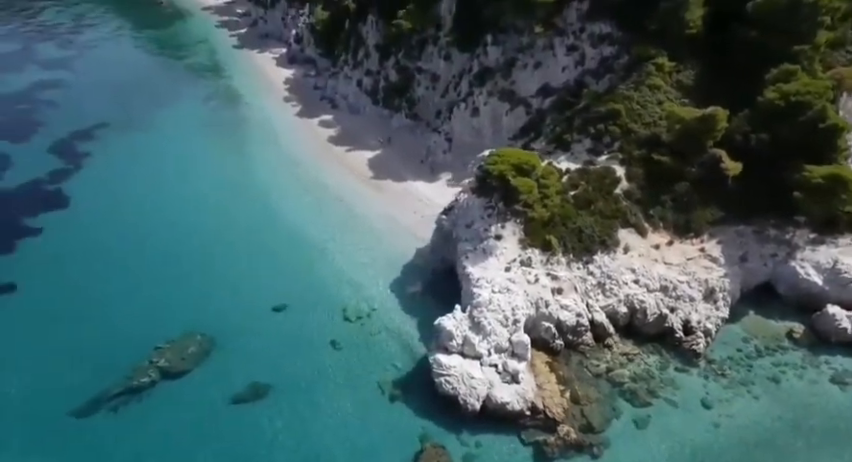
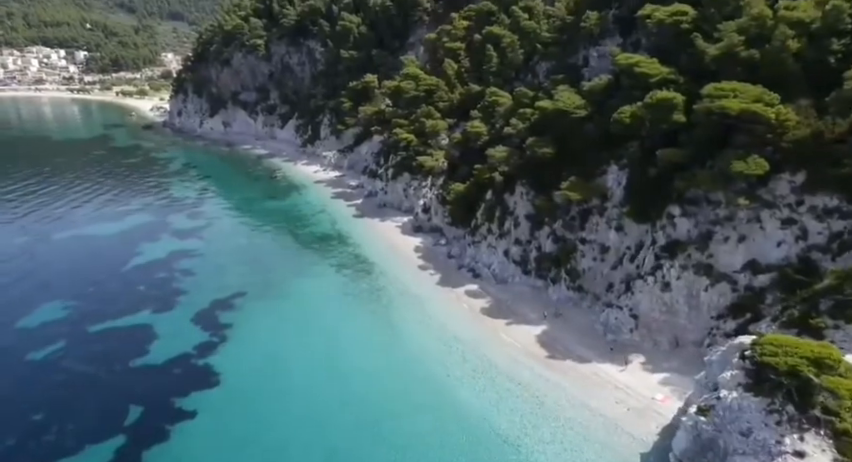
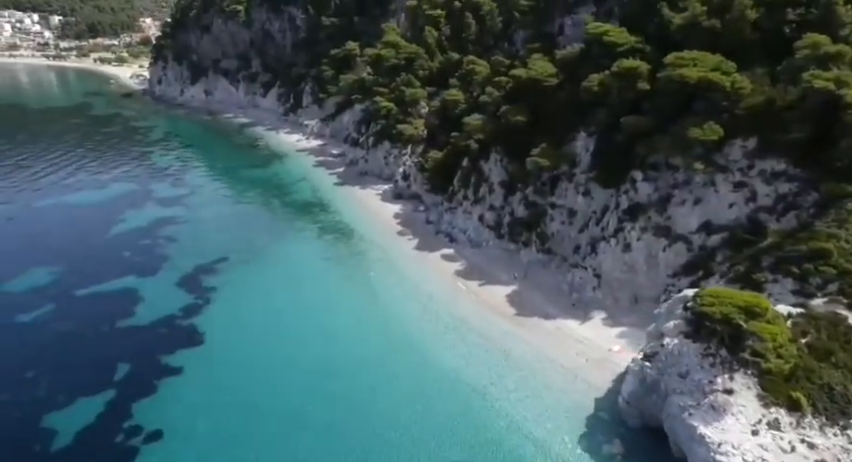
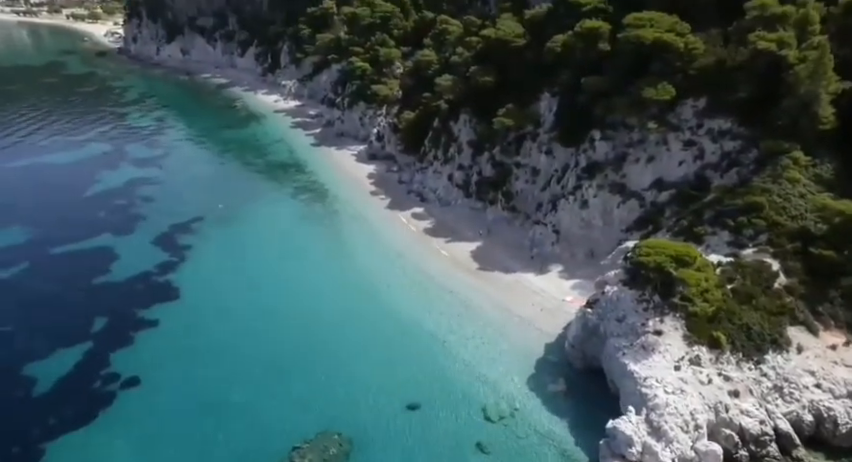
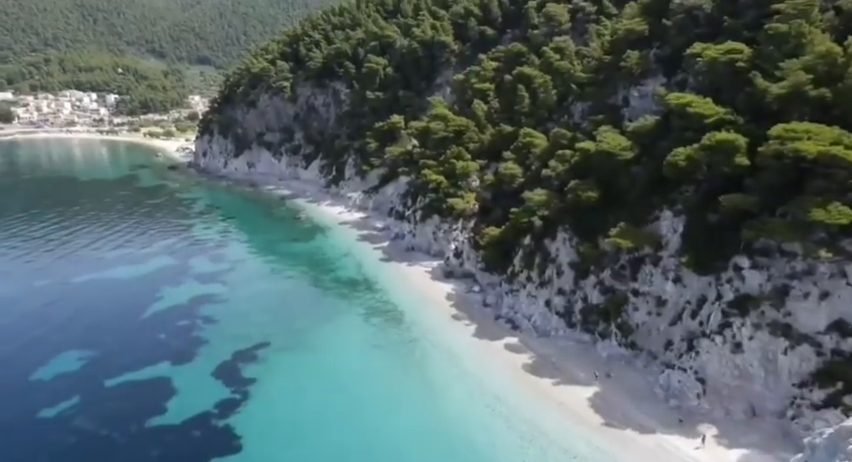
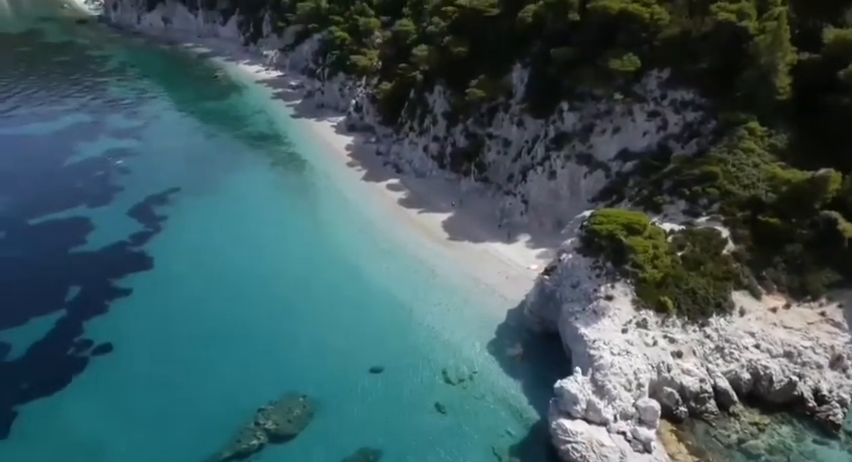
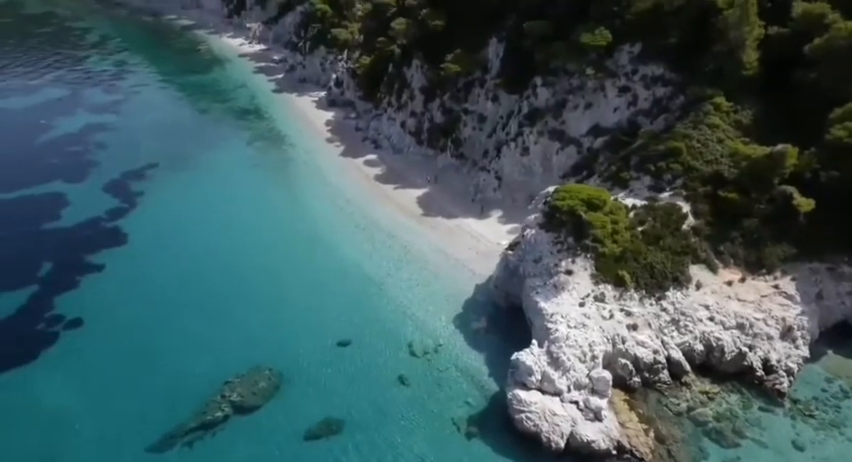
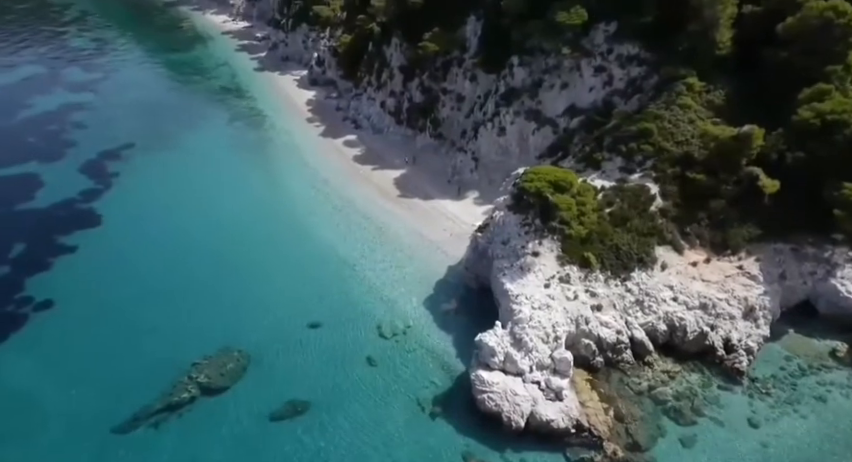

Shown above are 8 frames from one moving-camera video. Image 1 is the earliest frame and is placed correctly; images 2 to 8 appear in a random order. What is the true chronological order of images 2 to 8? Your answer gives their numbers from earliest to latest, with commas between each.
8, 7, 6, 4, 3, 2, 5
